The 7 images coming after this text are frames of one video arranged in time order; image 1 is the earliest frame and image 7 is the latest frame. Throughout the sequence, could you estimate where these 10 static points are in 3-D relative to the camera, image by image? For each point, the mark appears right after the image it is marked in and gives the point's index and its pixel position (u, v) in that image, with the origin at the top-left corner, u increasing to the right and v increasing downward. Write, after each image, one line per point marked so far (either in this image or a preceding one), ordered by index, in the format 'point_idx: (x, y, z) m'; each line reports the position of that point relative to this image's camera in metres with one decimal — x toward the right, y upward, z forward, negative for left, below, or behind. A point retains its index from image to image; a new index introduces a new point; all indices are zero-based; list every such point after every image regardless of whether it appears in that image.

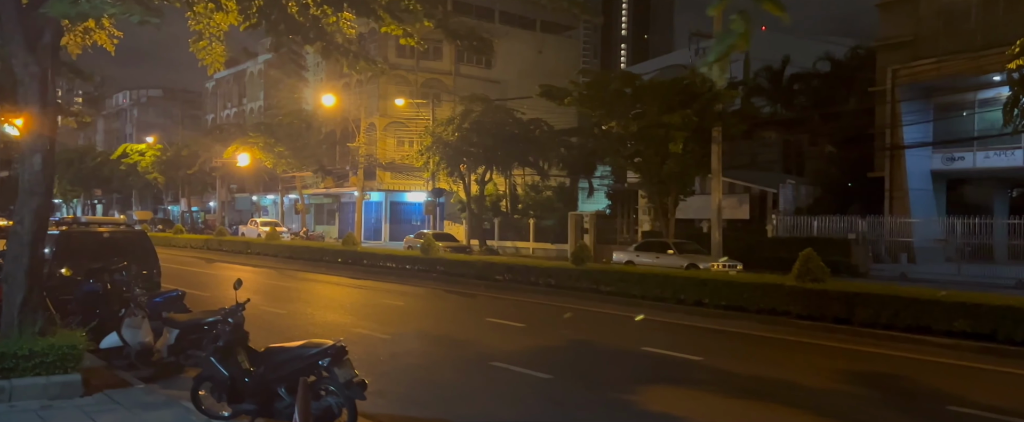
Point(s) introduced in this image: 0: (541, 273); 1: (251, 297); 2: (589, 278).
0: (+0.9, -1.4, +19.3) m
1: (-5.8, -2.0, +18.7) m
2: (+1.8, -1.5, +17.9) m
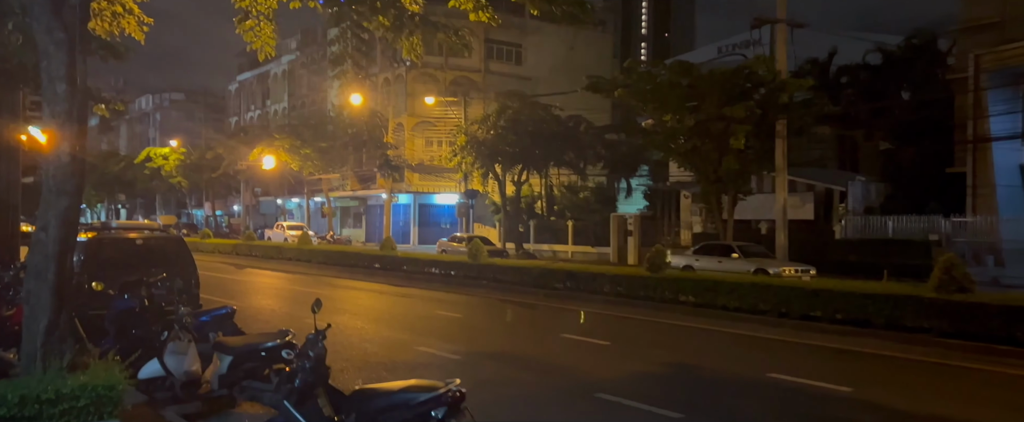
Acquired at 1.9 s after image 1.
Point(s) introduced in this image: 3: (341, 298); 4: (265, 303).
0: (+2.2, -1.4, +17.7) m
1: (-4.5, -2.0, +17.2) m
2: (+3.1, -1.5, +16.3) m
3: (-3.8, -2.0, +19.3) m
4: (-5.5, -2.1, +18.7) m
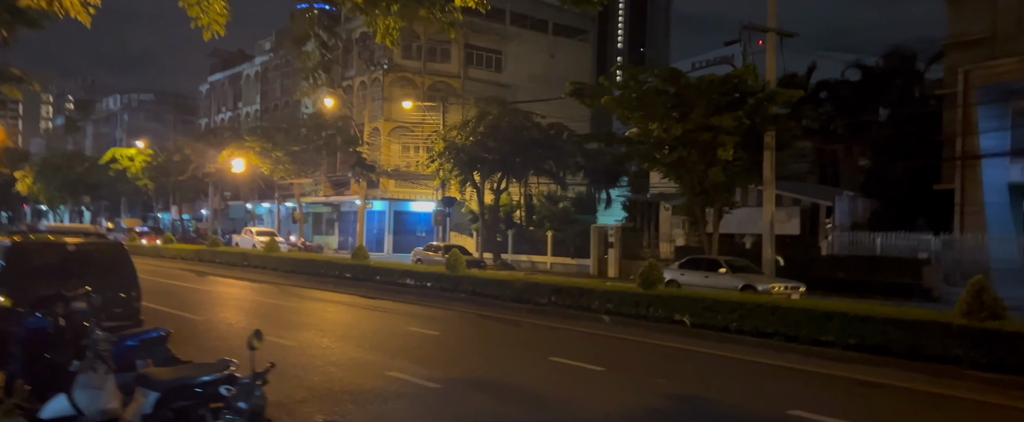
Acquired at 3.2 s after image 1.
0: (+1.8, -1.7, +16.5) m
1: (-4.9, -2.1, +15.8) m
2: (+2.7, -1.7, +15.1) m
3: (-4.3, -2.1, +17.9) m
4: (-5.9, -2.2, +17.2) m
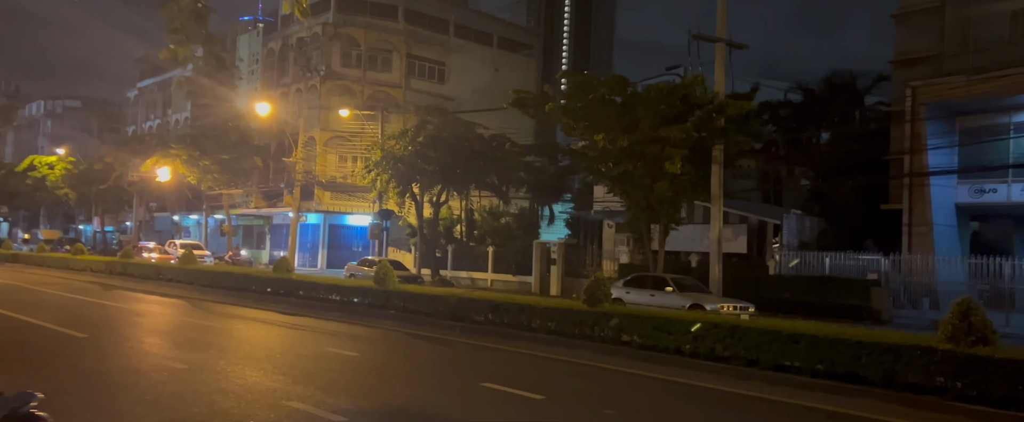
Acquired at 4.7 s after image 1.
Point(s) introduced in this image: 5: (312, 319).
0: (+0.6, -1.8, +15.1) m
1: (-6.0, -2.2, +13.9) m
2: (+1.6, -1.9, +13.8) m
3: (-5.6, -2.2, +16.1) m
4: (-7.2, -2.2, +15.3) m
5: (-4.2, -2.3, +17.7) m
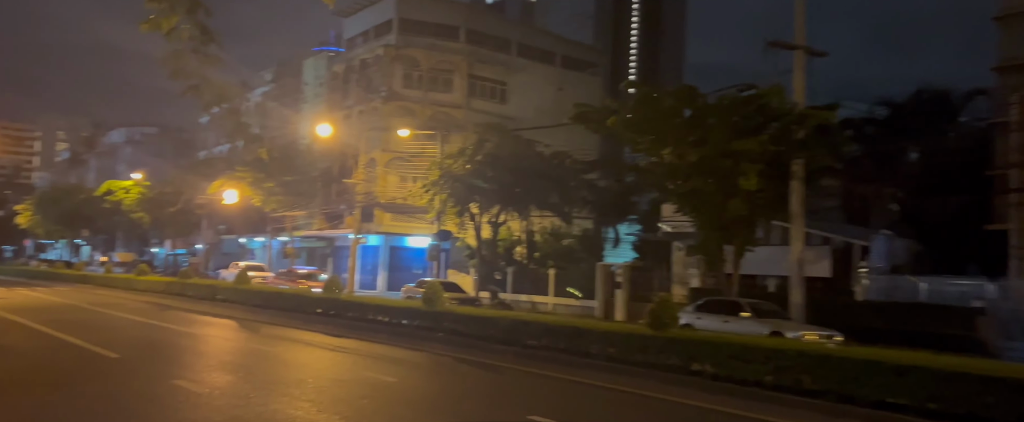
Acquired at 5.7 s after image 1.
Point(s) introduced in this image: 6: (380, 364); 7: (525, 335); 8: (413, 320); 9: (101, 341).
0: (+1.5, -2.1, +13.7) m
1: (-5.2, -2.4, +13.1) m
2: (+2.4, -2.1, +12.4) m
3: (-4.6, -2.5, +15.2) m
4: (-6.2, -2.5, +14.5) m
5: (-3.0, -2.6, +16.7) m
6: (-2.1, -2.4, +13.3) m
7: (+0.3, -2.3, +15.3) m
8: (-2.2, -2.4, +18.6) m
9: (-8.2, -2.6, +16.7) m
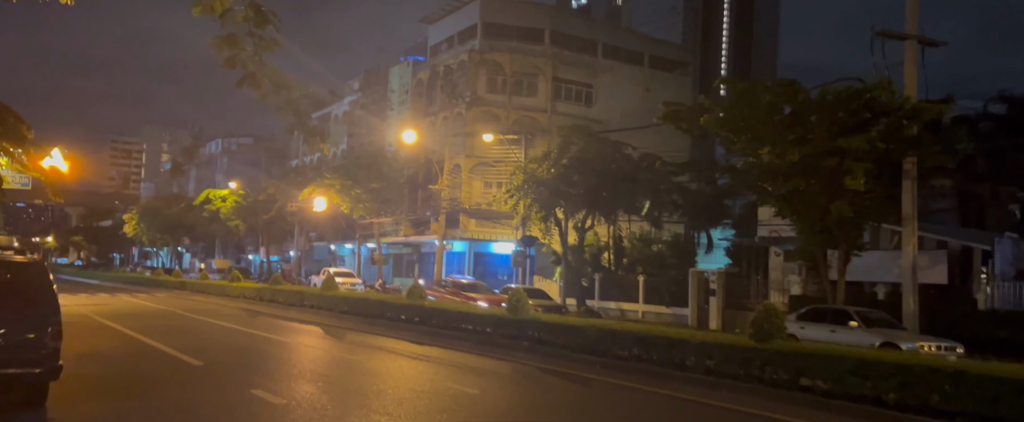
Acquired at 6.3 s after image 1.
0: (+2.9, -2.1, +12.8) m
1: (-3.8, -2.4, +12.8) m
2: (+3.7, -2.1, +11.3) m
3: (-3.0, -2.6, +14.8) m
4: (-4.7, -2.6, +14.4) m
5: (-1.4, -2.7, +16.2) m
6: (-0.8, -2.5, +12.8) m
7: (+1.8, -2.3, +14.4) m
8: (-0.3, -2.5, +18.0) m
9: (-6.5, -2.7, +16.7) m
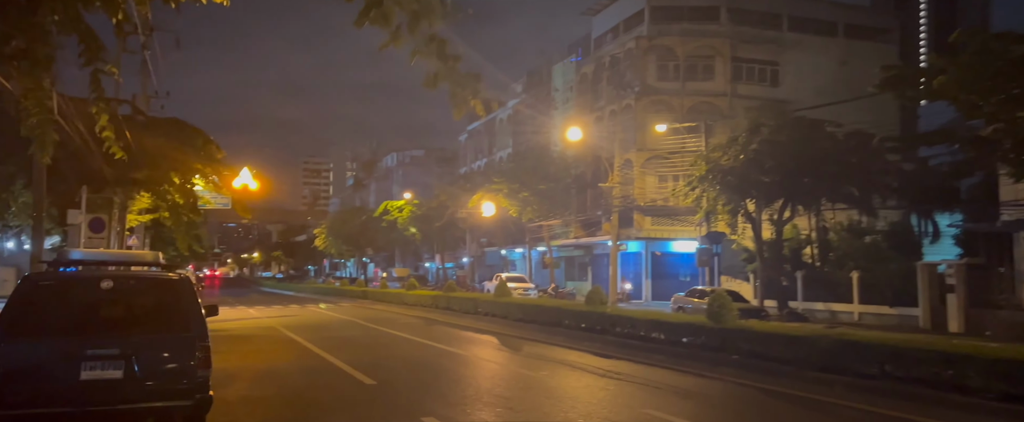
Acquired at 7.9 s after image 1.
0: (+5.4, -1.8, +9.8) m
1: (-1.1, -2.4, +11.1) m
2: (+5.9, -1.7, +8.2) m
3: (+0.1, -2.5, +13.0) m
4: (-1.6, -2.6, +12.8) m
5: (+2.0, -2.5, +14.0) m
6: (+1.9, -2.3, +10.5) m
7: (+4.7, -2.0, +11.7) m
8: (+3.4, -2.3, +15.6) m
9: (-2.9, -2.8, +15.5) m
